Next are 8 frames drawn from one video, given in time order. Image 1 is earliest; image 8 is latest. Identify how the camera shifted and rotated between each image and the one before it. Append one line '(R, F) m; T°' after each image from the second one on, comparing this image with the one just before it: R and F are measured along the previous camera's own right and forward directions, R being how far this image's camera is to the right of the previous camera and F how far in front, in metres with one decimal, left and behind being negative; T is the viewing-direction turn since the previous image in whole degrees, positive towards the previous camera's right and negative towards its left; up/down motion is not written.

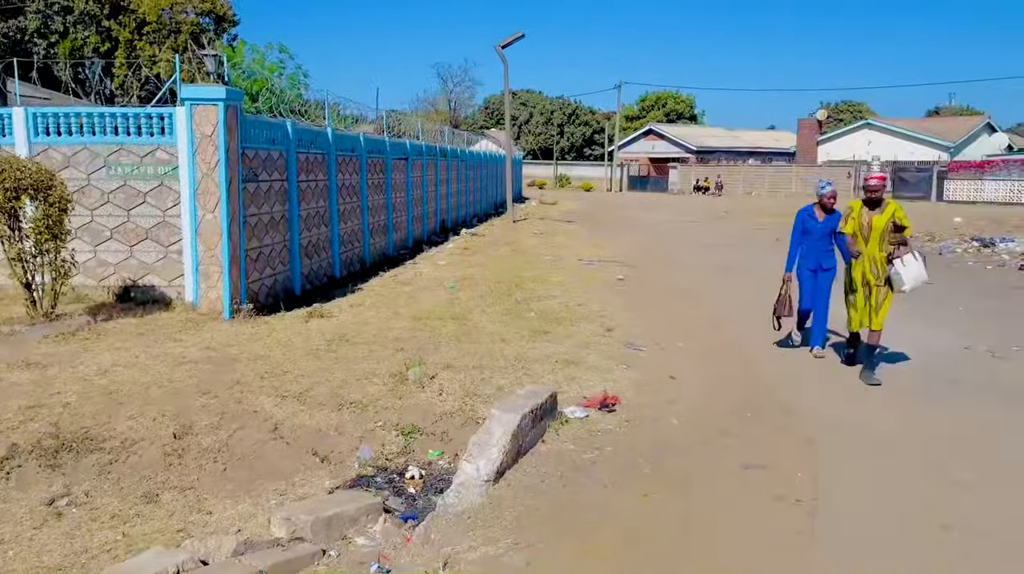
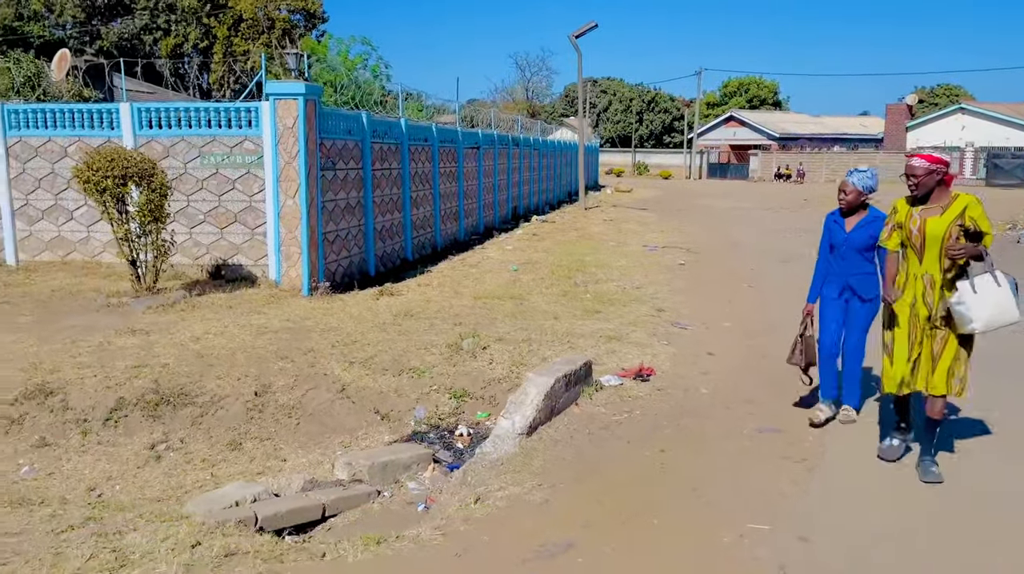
(+0.3, -0.5) m; -6°
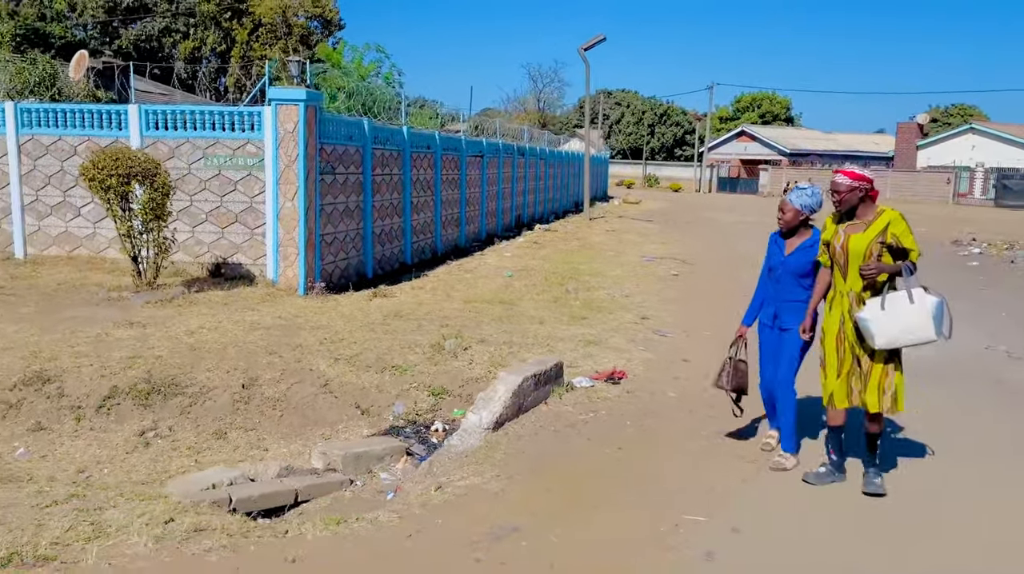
(+0.3, -0.2) m; -1°
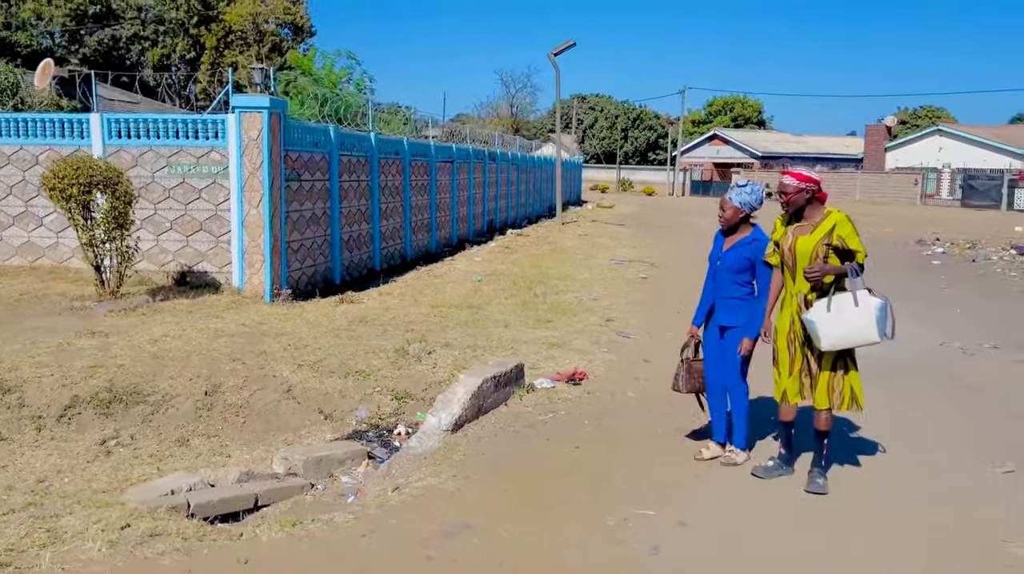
(+0.1, -0.1) m; +2°
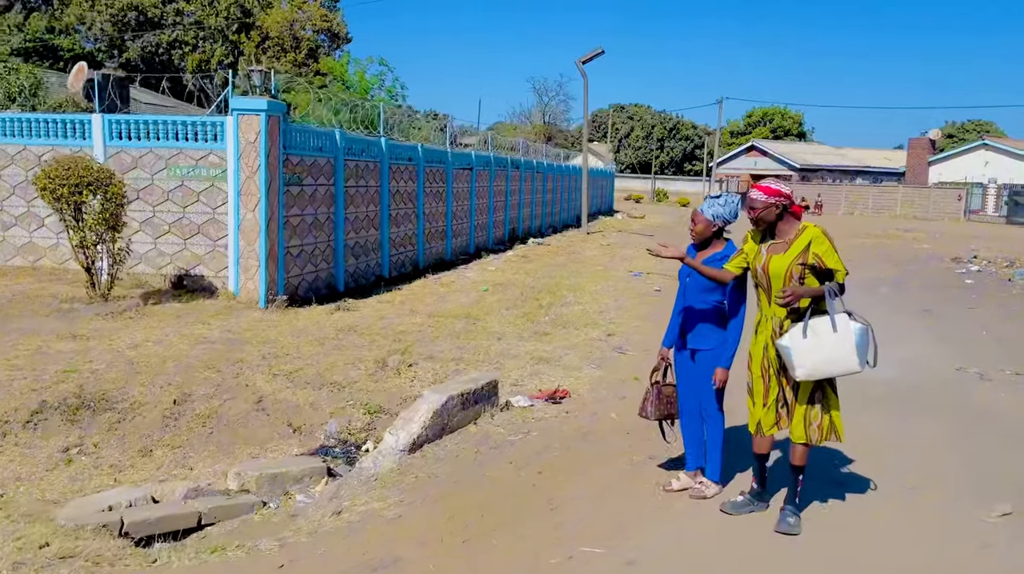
(+0.4, +0.3) m; -3°
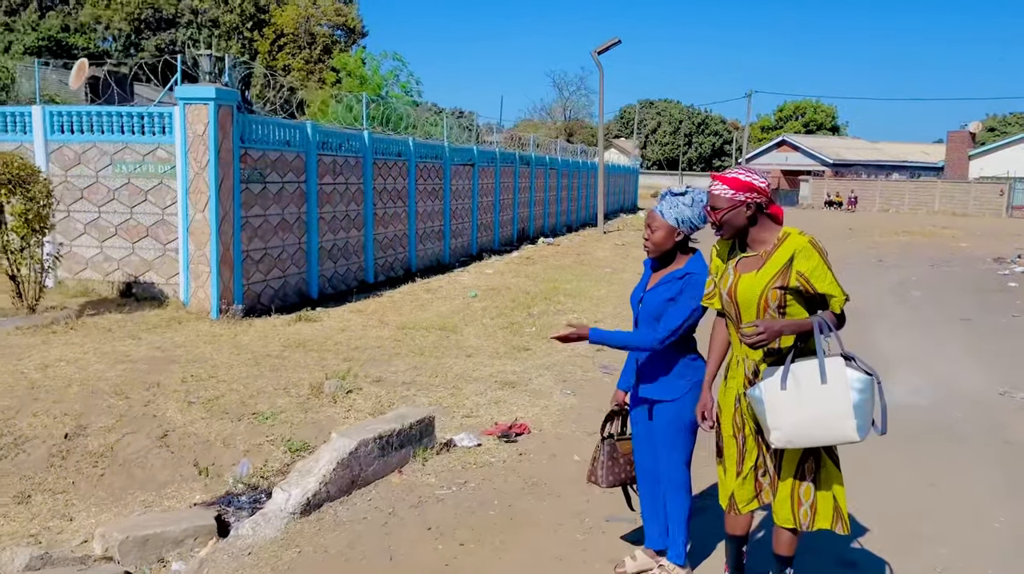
(+0.5, +1.0) m; -2°
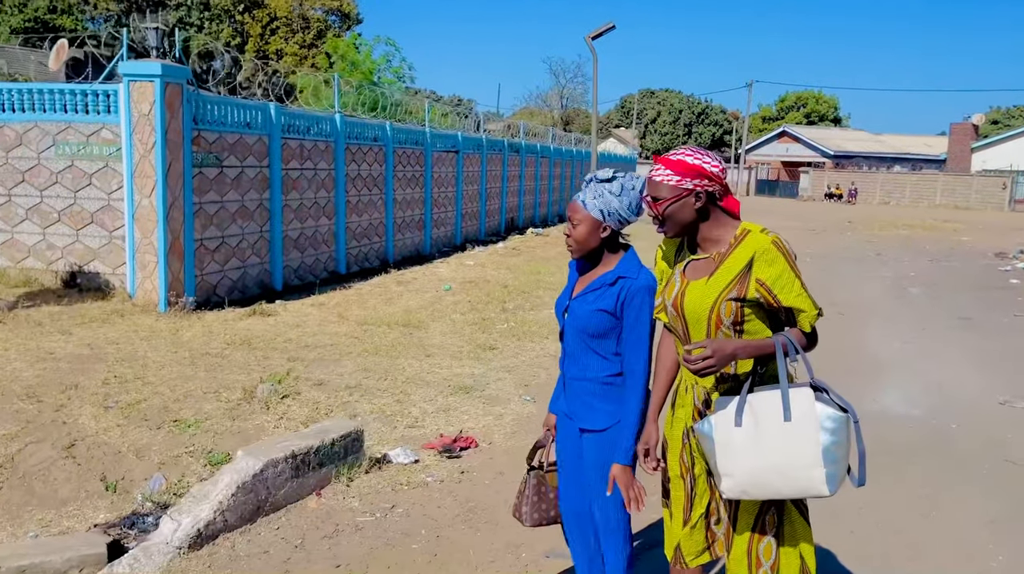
(+0.3, +0.6) m; 0°
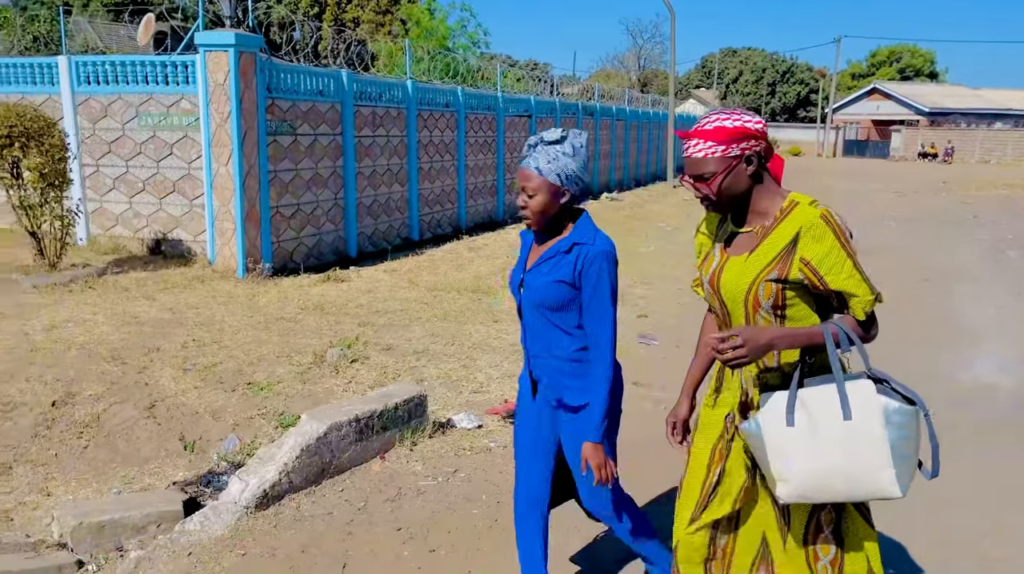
(+0.1, +0.1) m; -5°
